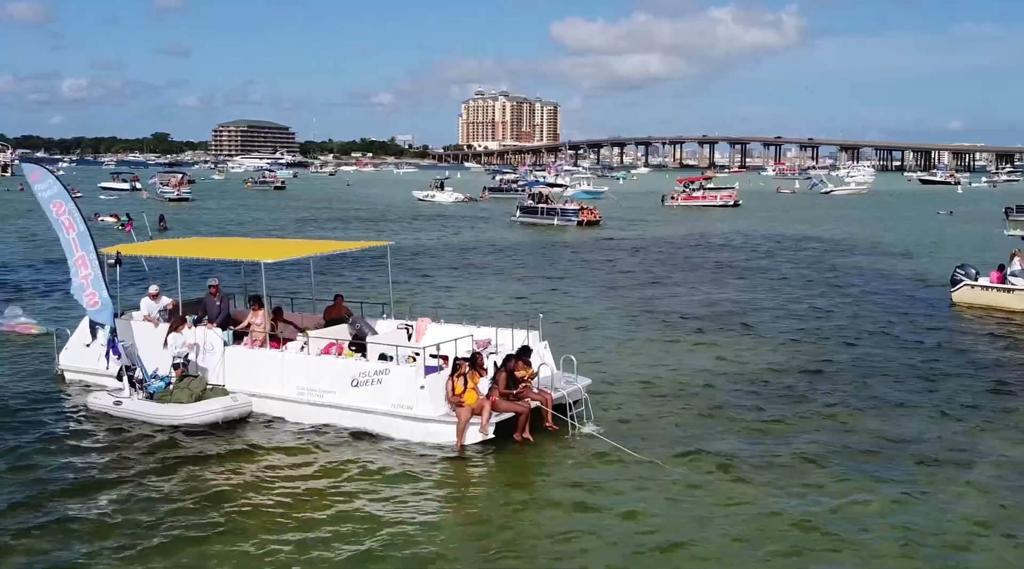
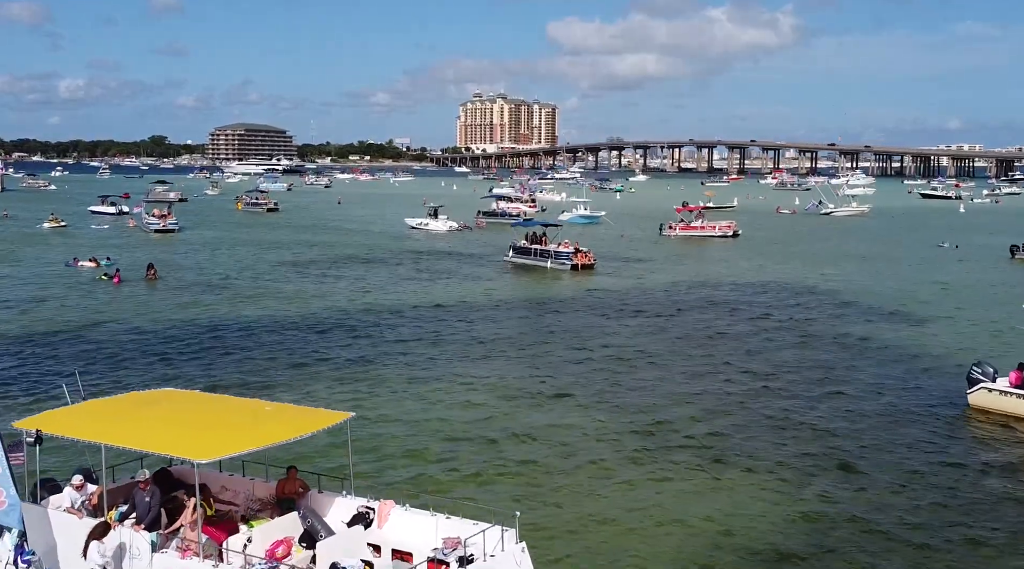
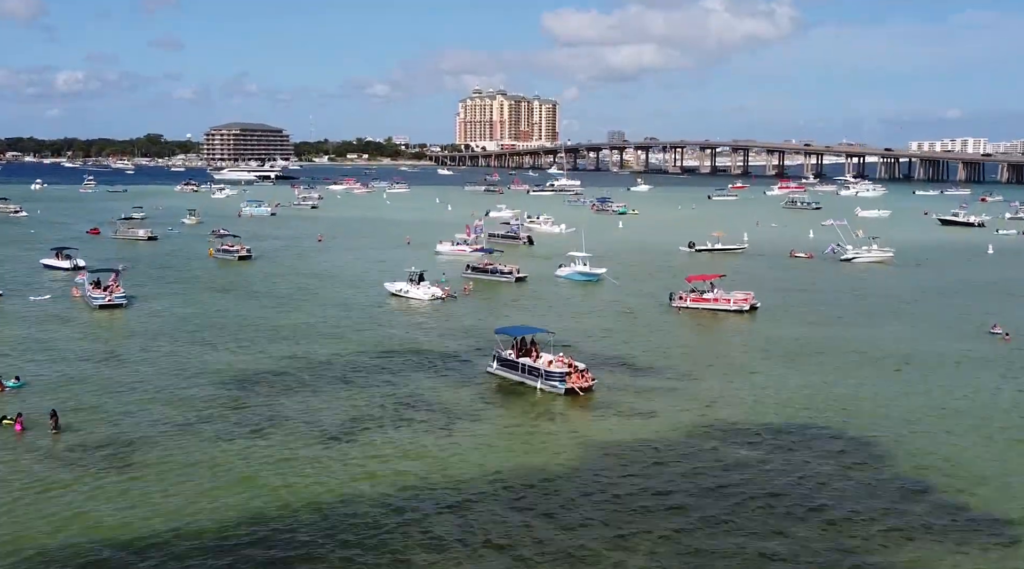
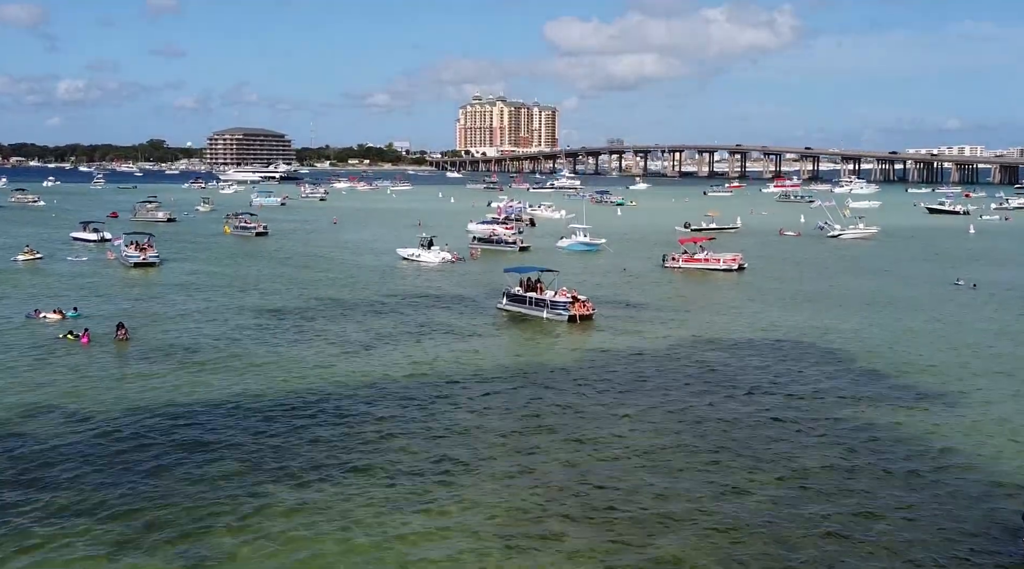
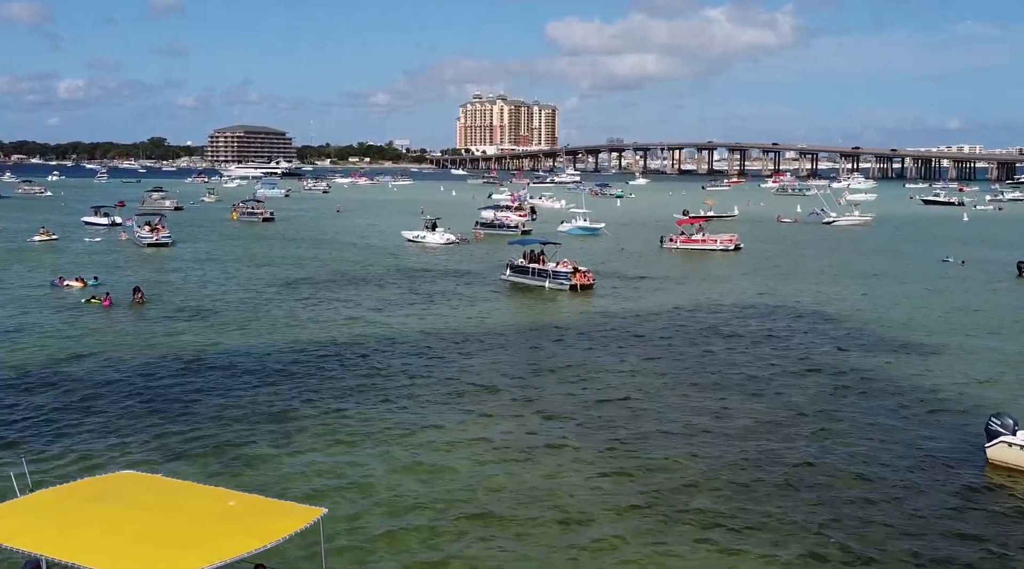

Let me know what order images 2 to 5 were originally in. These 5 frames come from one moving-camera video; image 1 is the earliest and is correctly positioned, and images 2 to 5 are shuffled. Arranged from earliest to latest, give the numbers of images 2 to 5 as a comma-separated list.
2, 5, 4, 3
